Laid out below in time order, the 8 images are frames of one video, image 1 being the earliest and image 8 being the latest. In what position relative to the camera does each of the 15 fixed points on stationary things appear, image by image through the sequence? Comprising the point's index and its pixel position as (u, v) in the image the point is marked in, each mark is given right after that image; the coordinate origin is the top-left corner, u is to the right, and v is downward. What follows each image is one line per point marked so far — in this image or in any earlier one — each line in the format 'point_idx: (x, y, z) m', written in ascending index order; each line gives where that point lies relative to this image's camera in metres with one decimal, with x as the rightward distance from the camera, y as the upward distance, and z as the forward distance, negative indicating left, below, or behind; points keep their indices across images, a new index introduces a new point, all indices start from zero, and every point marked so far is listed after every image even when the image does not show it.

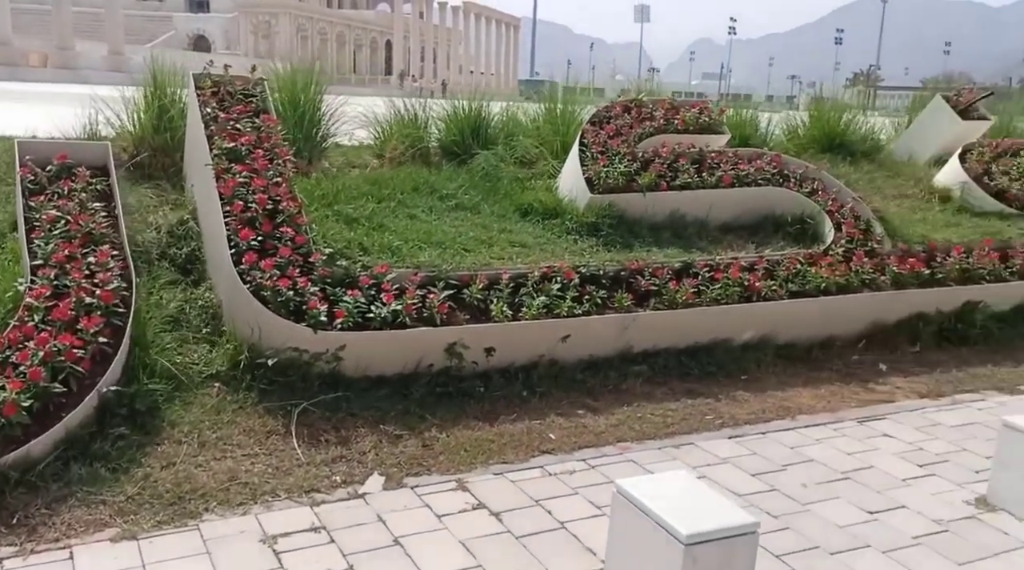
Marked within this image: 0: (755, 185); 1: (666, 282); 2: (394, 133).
0: (+1.7, +0.7, +6.7) m
1: (+0.9, 0.0, +5.4) m
2: (-0.9, +1.1, +7.0) m
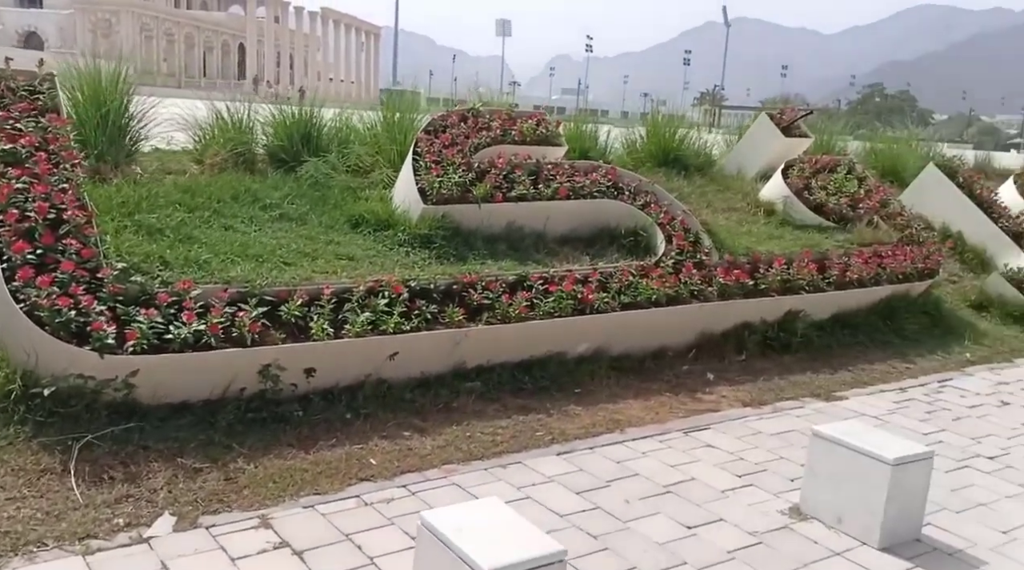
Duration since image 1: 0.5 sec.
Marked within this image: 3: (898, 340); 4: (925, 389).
0: (+0.5, +0.6, +6.6) m
1: (-0.1, -0.1, +5.3) m
2: (-2.0, +1.0, +6.6) m
3: (+3.0, -0.5, +7.6) m
4: (+2.7, -0.7, +6.4) m
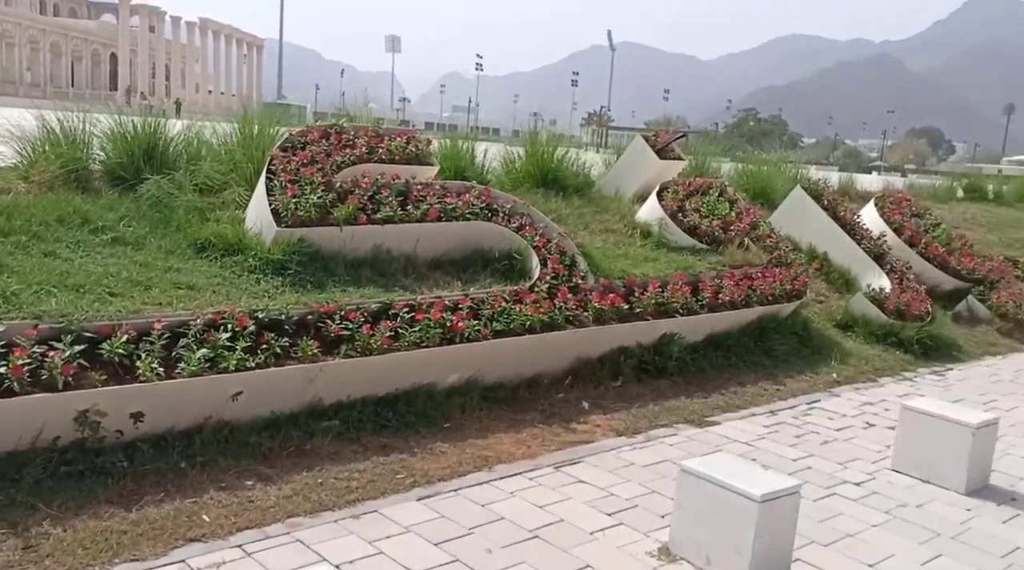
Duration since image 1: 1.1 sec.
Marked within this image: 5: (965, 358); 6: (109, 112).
0: (-0.3, +0.4, +6.3) m
1: (-0.8, -0.2, +5.0) m
2: (-2.9, +0.8, +6.0) m
3: (+2.0, -0.6, +7.5) m
4: (+1.9, -0.8, +6.4) m
5: (+4.2, -0.7, +9.1) m
6: (-2.7, +1.2, +6.6) m
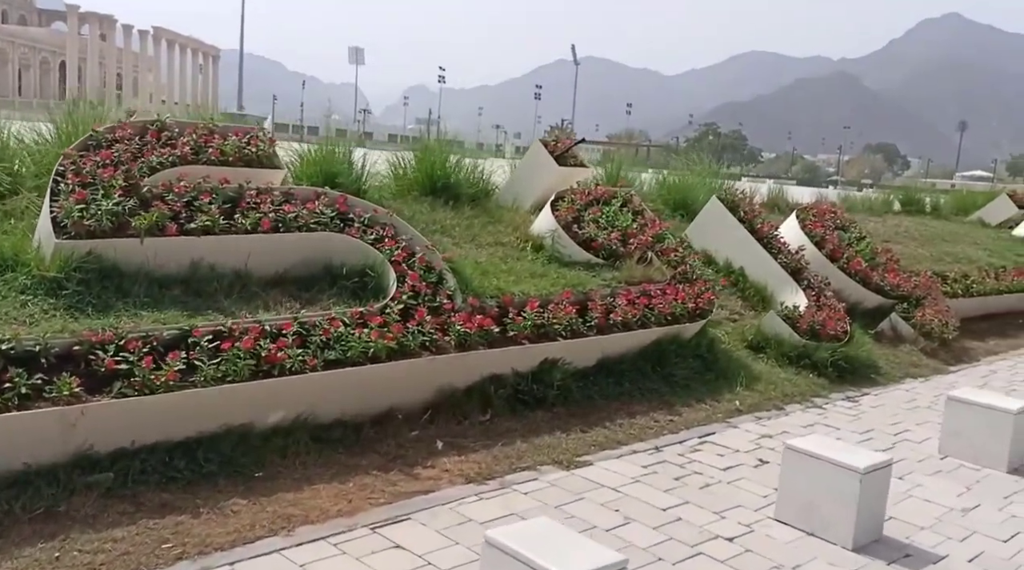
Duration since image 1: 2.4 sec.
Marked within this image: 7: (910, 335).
0: (-1.2, +0.3, +5.6) m
1: (-1.6, -0.3, +4.1) m
2: (-3.7, +0.7, +5.1) m
3: (+1.1, -0.8, +6.8) m
4: (+1.0, -1.0, +5.7) m
5: (+3.3, -0.8, +8.5) m
6: (-3.6, +1.1, +5.7) m
7: (+4.2, -0.5, +10.2) m
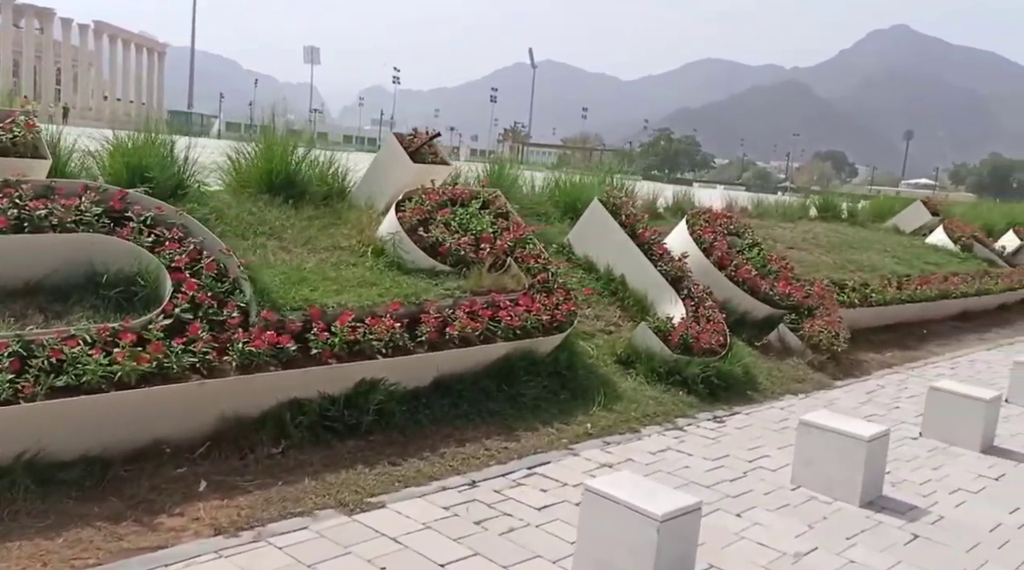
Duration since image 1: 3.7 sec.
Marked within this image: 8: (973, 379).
0: (-2.2, +0.3, +4.8) m
1: (-2.5, -0.4, +3.3) m
2: (-4.7, +0.7, +4.2) m
3: (-0.1, -0.8, +6.2) m
4: (-0.1, -1.0, +5.0) m
5: (+2.0, -0.9, +8.0) m
6: (-4.6, +1.0, +4.8) m
7: (+2.9, -0.6, +9.7) m
8: (+4.9, -1.0, +10.2) m
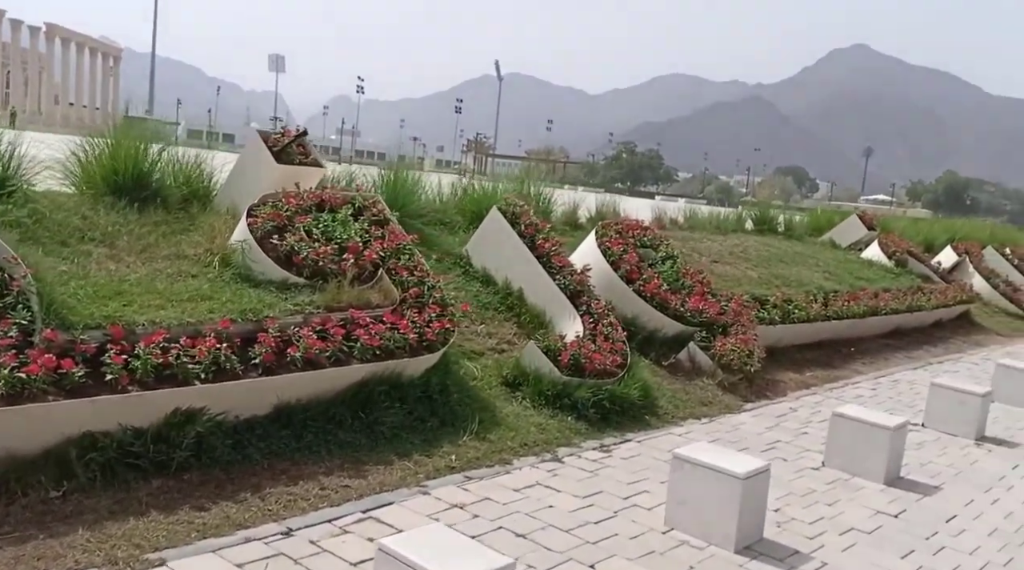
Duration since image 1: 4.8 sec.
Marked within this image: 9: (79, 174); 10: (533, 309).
0: (-3.0, +0.2, +4.0) m
1: (-3.2, -0.4, +2.6) m
2: (-5.5, +0.6, +3.3) m
3: (-0.9, -0.9, +5.5) m
4: (-0.9, -1.1, +4.4) m
5: (+1.1, -1.1, +7.4) m
6: (-5.4, +1.0, +3.9) m
7: (+1.9, -0.8, +9.1) m
8: (+3.8, -1.2, +9.7) m
9: (-3.1, +0.8, +7.0) m
10: (+0.2, -0.2, +8.4) m
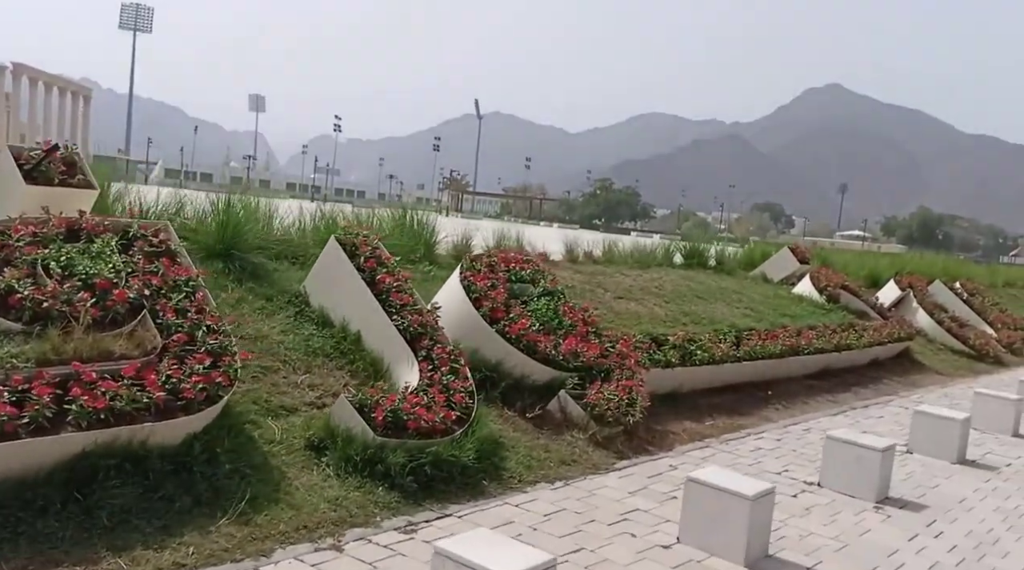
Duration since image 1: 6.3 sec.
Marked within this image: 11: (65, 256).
0: (-4.1, 0.0, +2.8) m
1: (-4.3, -0.5, +1.3) m
2: (-6.6, +0.5, +2.1) m
3: (-2.1, -1.1, +4.3) m
4: (-2.0, -1.3, +3.2) m
5: (-0.1, -1.3, +6.3) m
6: (-6.5, +0.8, +2.7) m
7: (+0.6, -1.1, +8.0) m
8: (+2.5, -1.5, +8.7) m
9: (-4.3, +0.5, +5.8) m
10: (-1.1, -0.5, +7.3) m
11: (-2.5, +0.2, +5.6) m
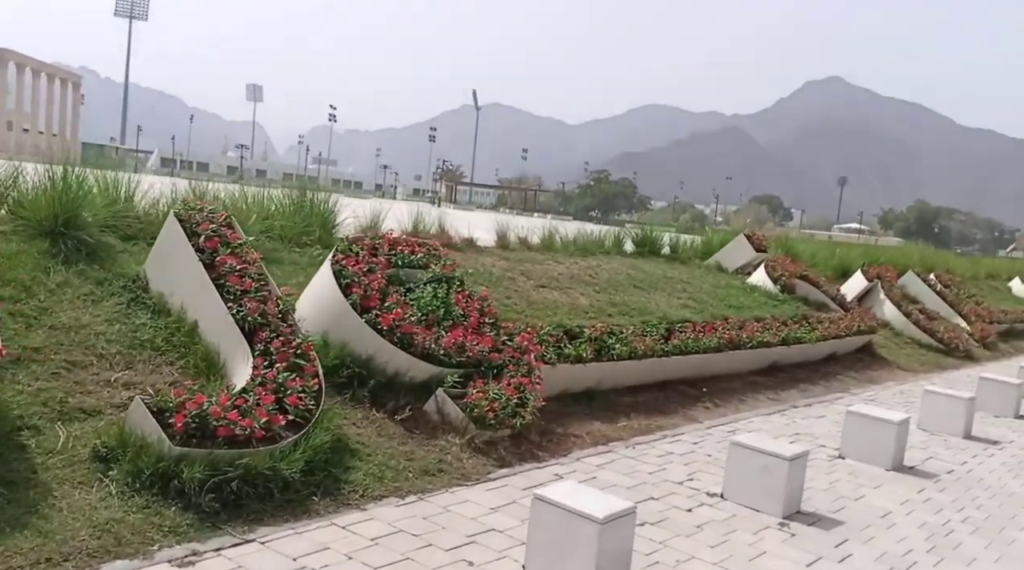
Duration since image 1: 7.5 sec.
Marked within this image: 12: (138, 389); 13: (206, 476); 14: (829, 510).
0: (-5.0, +0.1, +1.8) m
1: (-5.2, -0.4, +0.4) m
2: (-7.4, +0.6, +1.1) m
3: (-3.0, -1.1, +3.4) m
4: (-2.9, -1.2, +2.2) m
5: (-1.1, -1.2, +5.4) m
6: (-7.4, +0.9, +1.7) m
7: (-0.4, -1.0, +7.1) m
8: (+1.6, -1.4, +7.8) m
9: (-5.2, +0.7, +4.8) m
10: (-2.0, -0.4, +6.3) m
11: (-3.4, +0.3, +4.7) m
12: (-2.3, -0.6, +5.9) m
13: (-1.6, -1.0, +5.1) m
14: (+2.3, -1.6, +6.9) m
